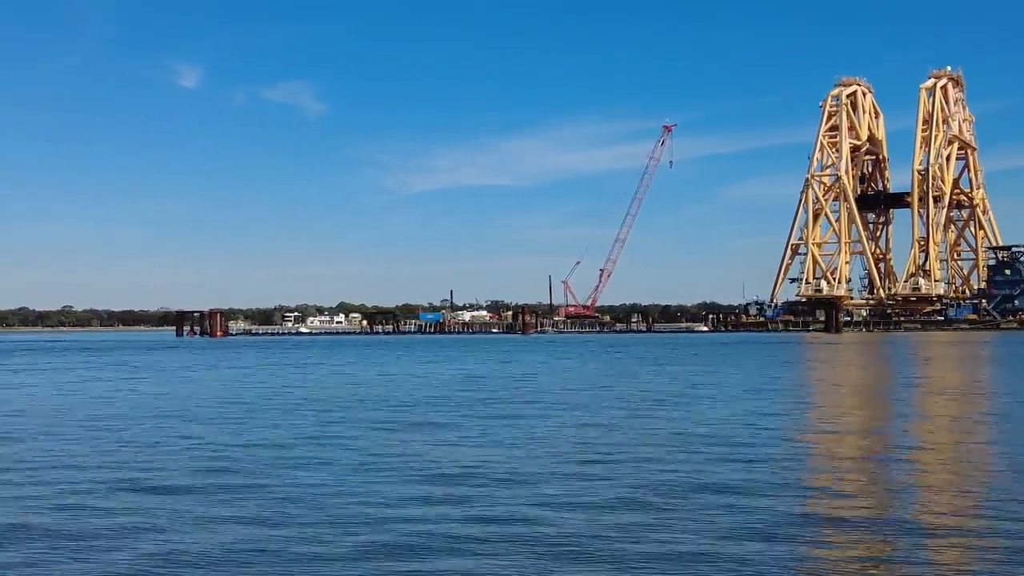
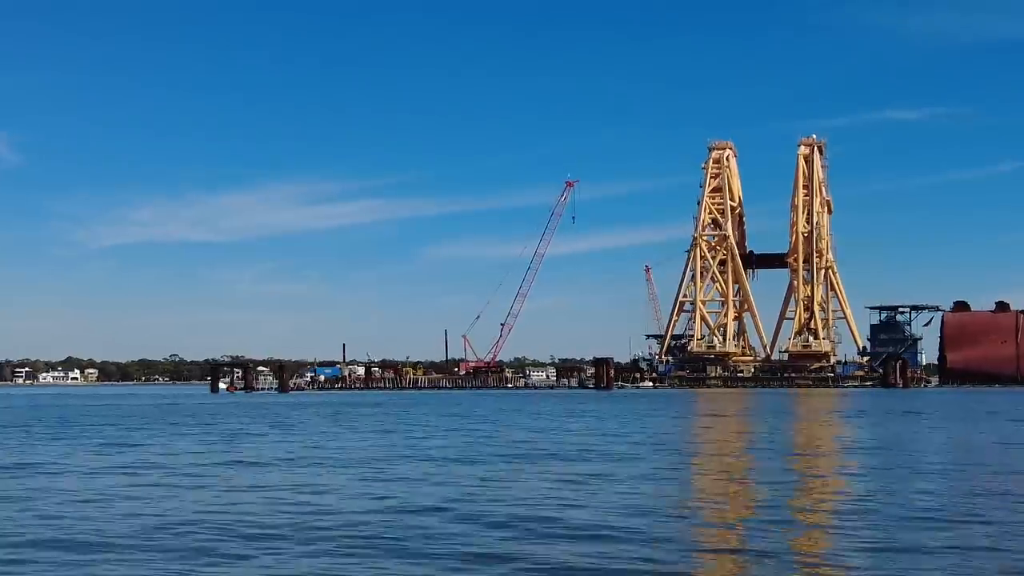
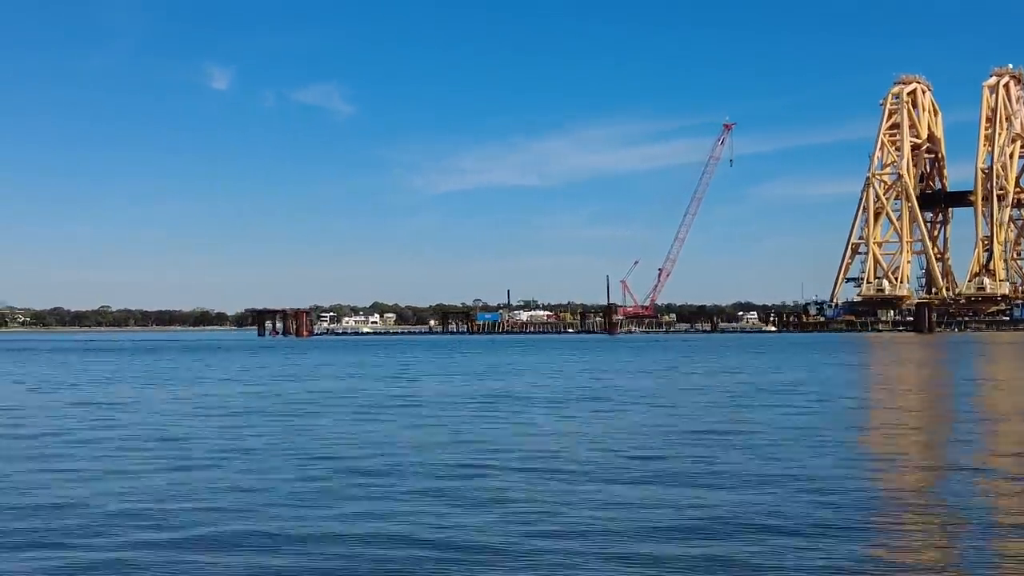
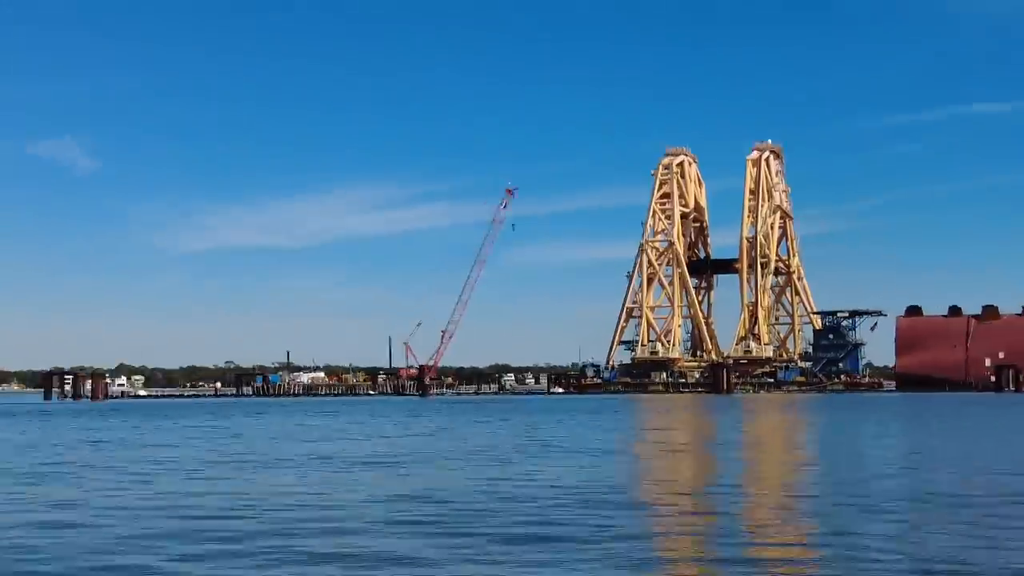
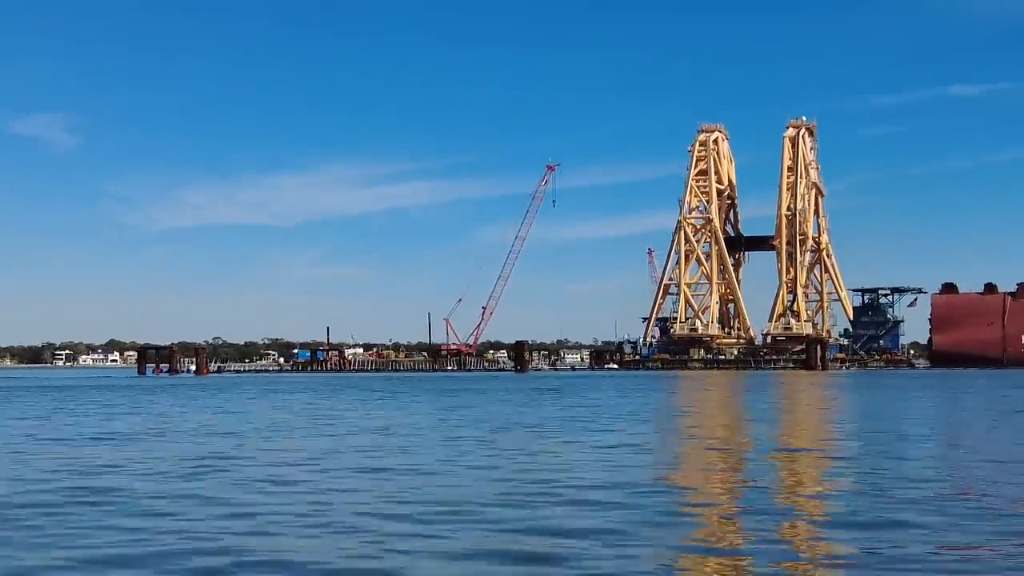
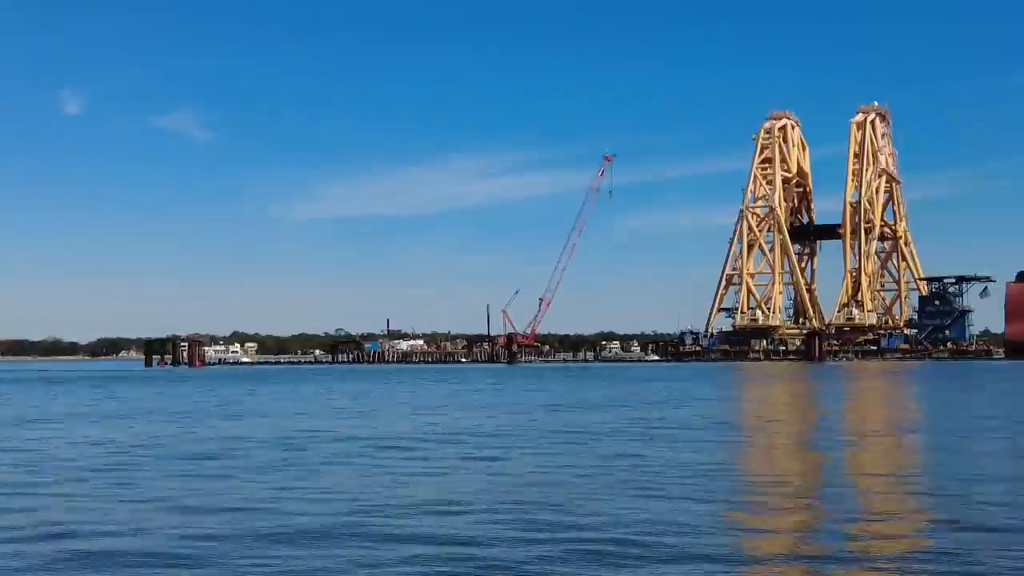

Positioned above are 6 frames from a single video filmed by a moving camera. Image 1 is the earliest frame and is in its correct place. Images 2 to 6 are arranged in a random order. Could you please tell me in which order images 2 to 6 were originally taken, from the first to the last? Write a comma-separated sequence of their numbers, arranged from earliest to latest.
3, 6, 4, 5, 2
